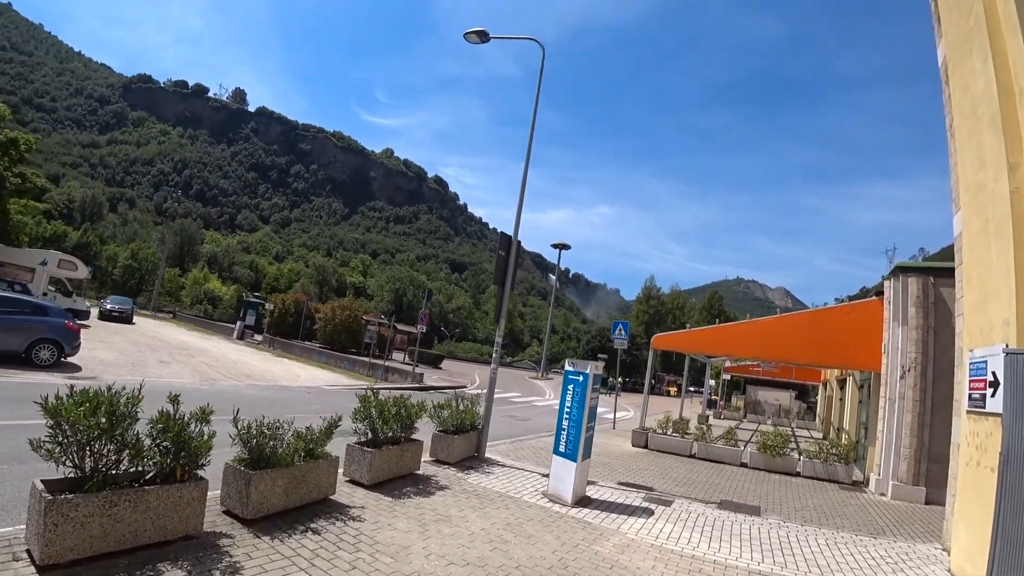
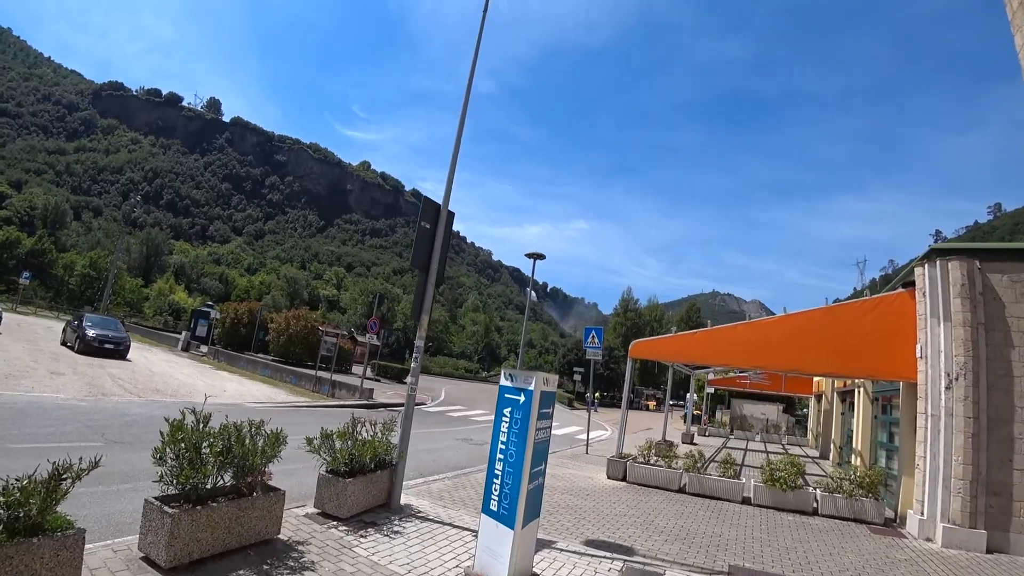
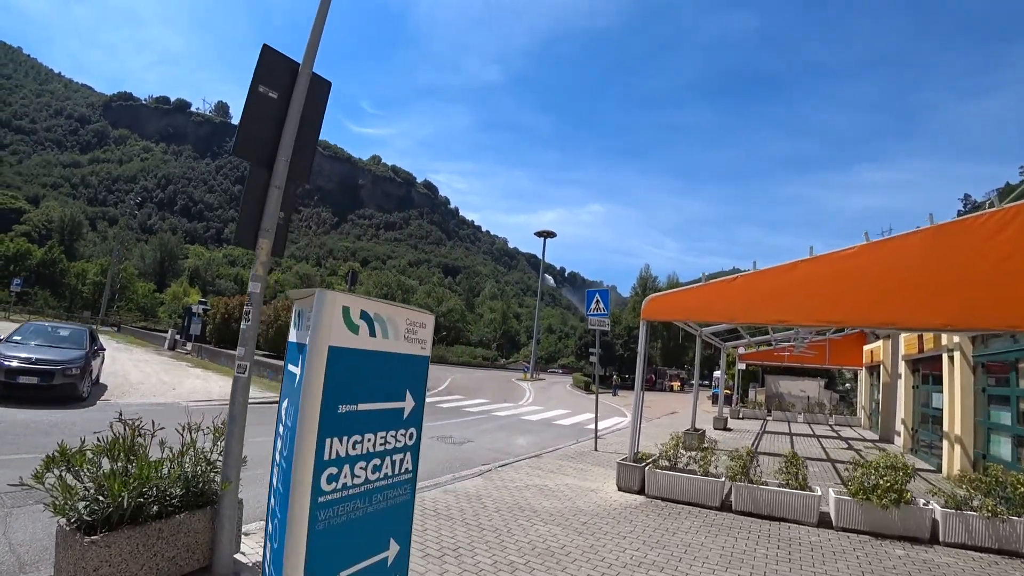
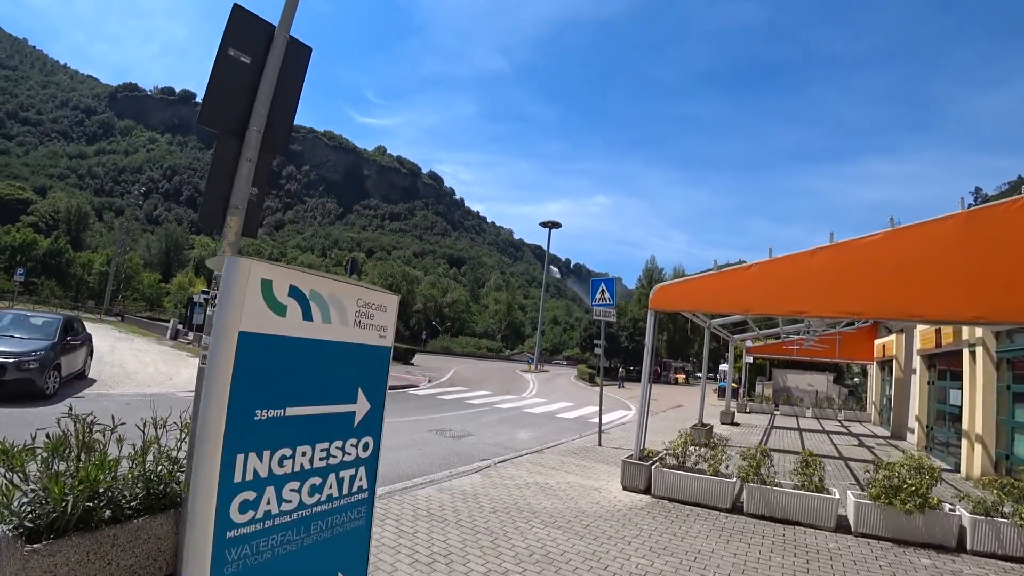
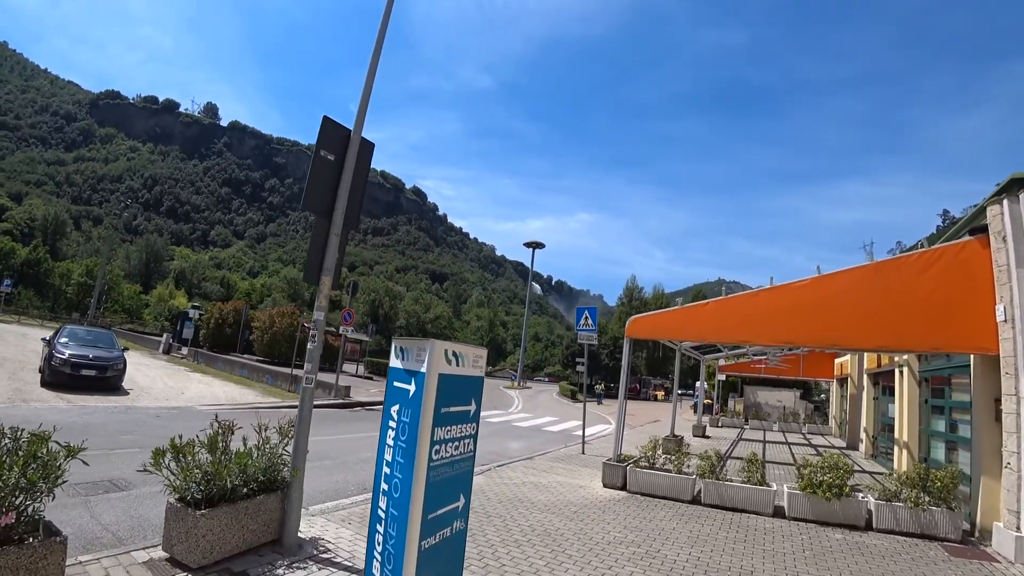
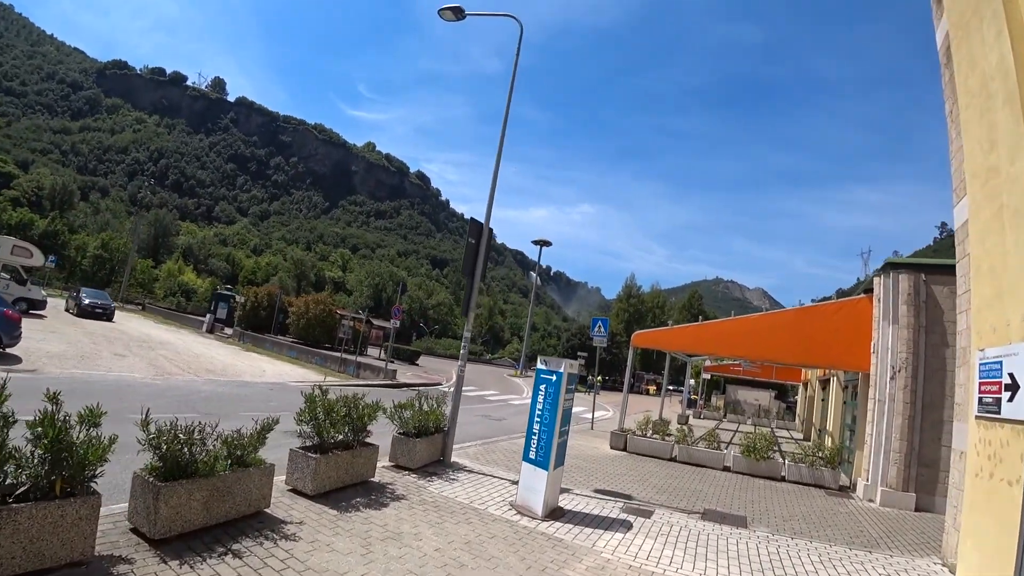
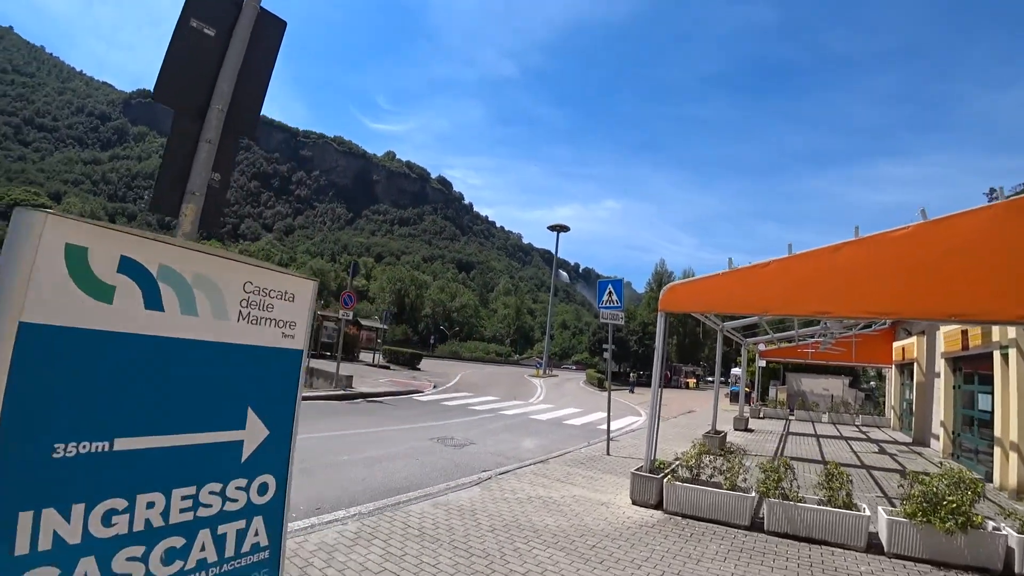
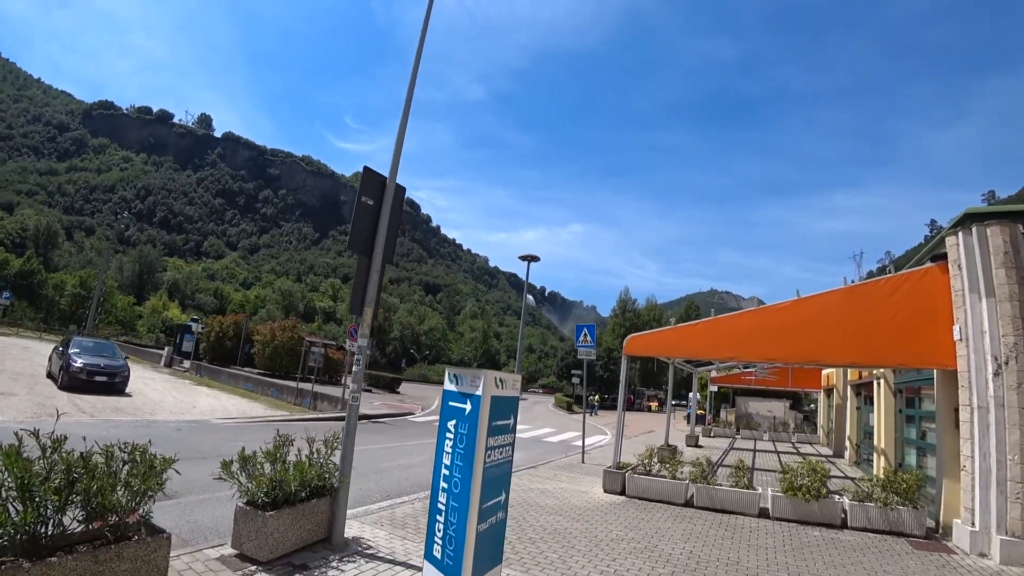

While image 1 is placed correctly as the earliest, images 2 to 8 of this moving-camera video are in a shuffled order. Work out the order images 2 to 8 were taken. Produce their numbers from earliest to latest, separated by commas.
6, 2, 8, 5, 3, 4, 7
